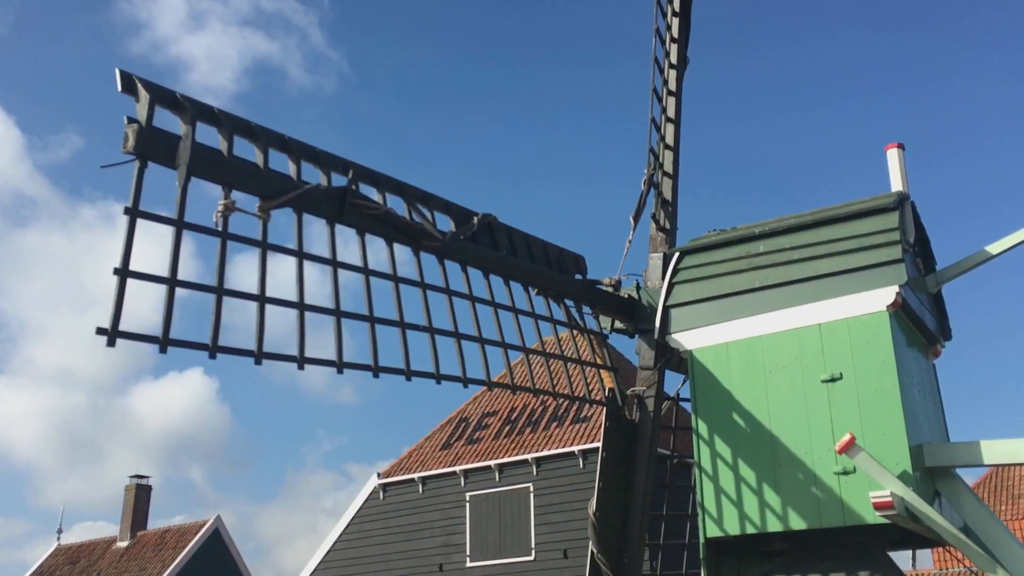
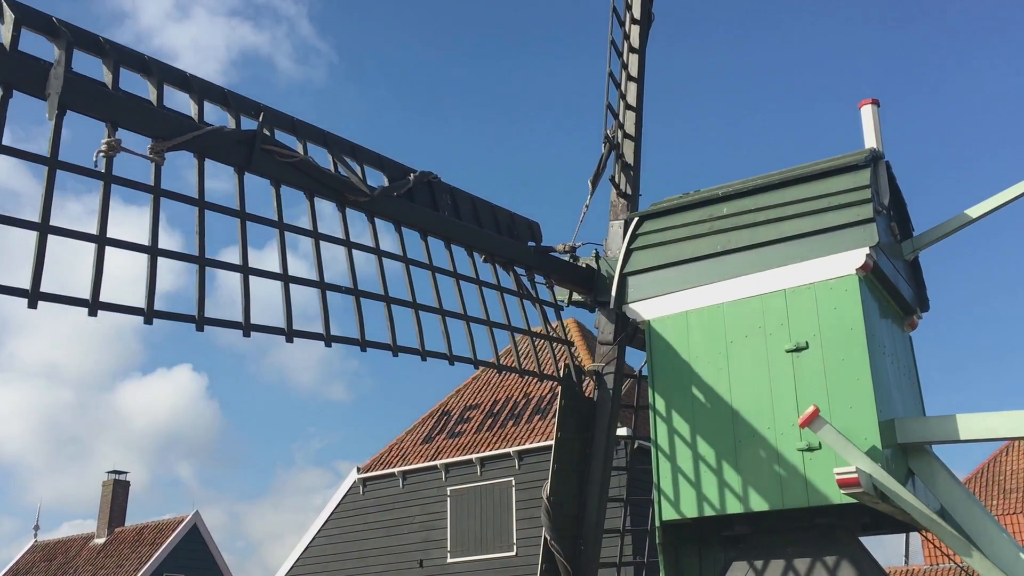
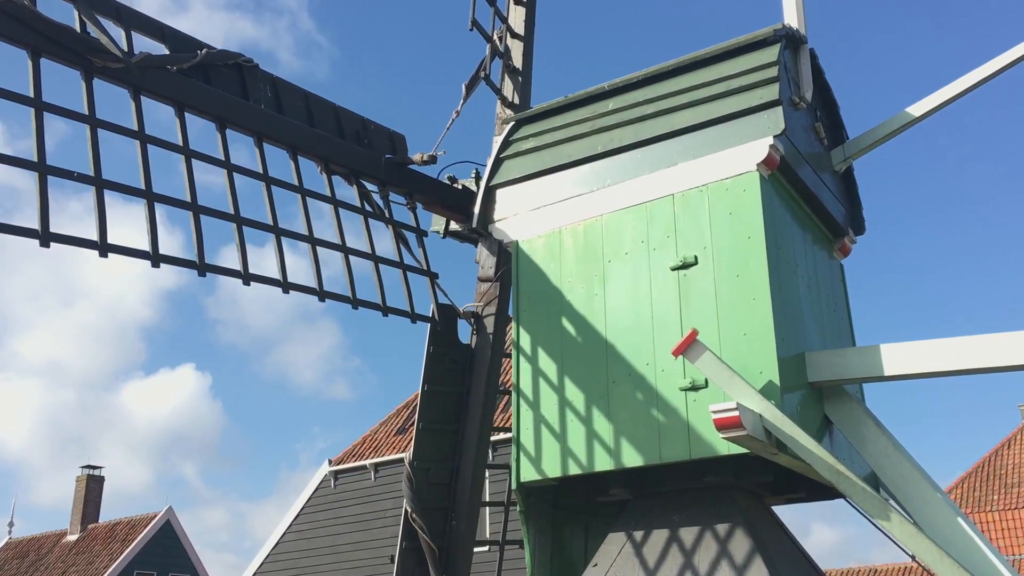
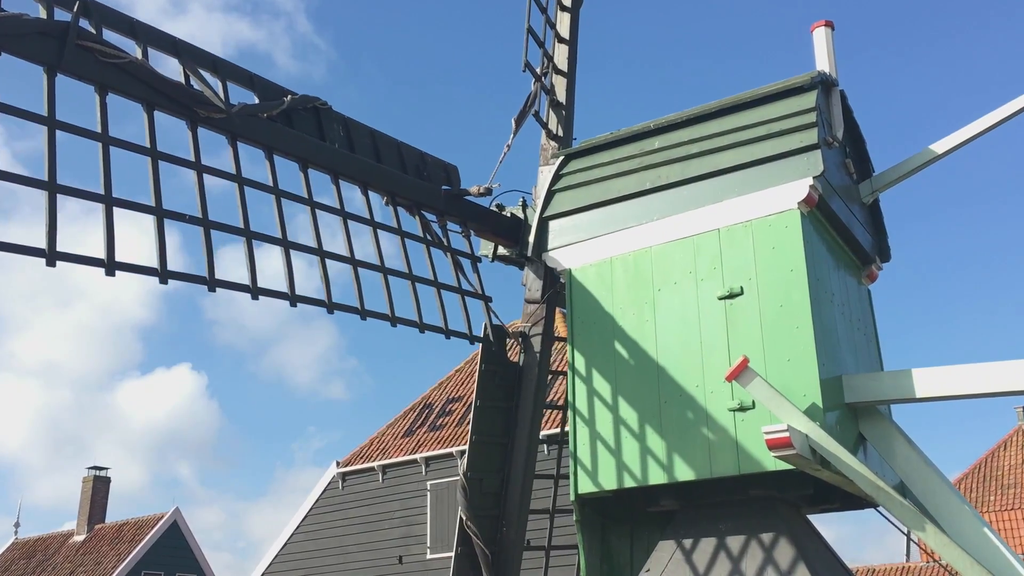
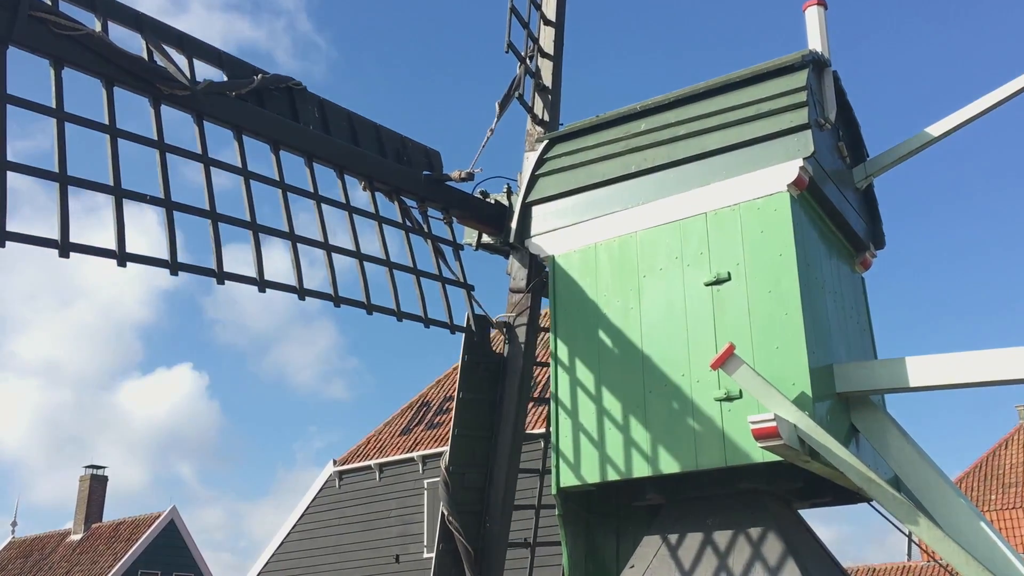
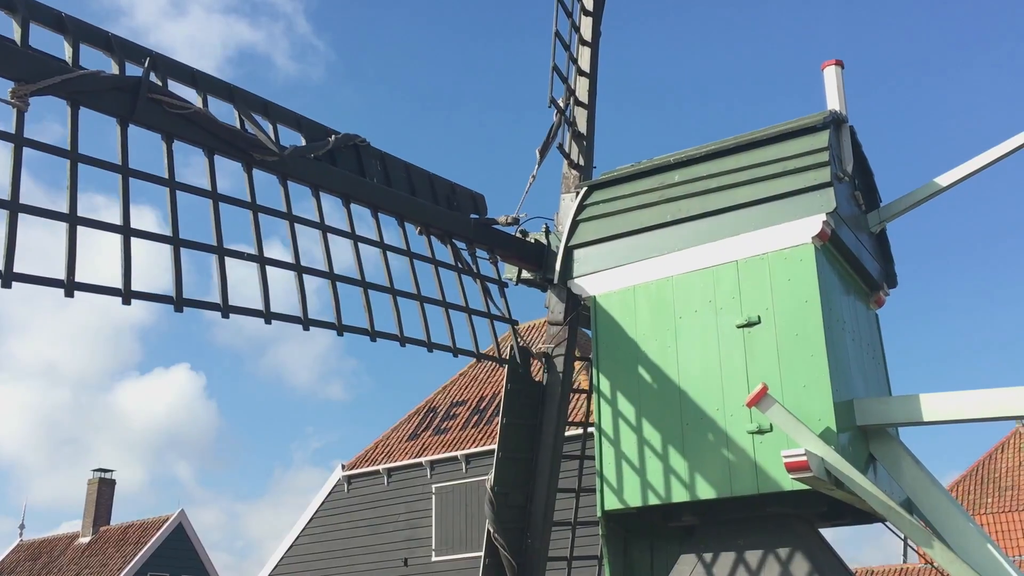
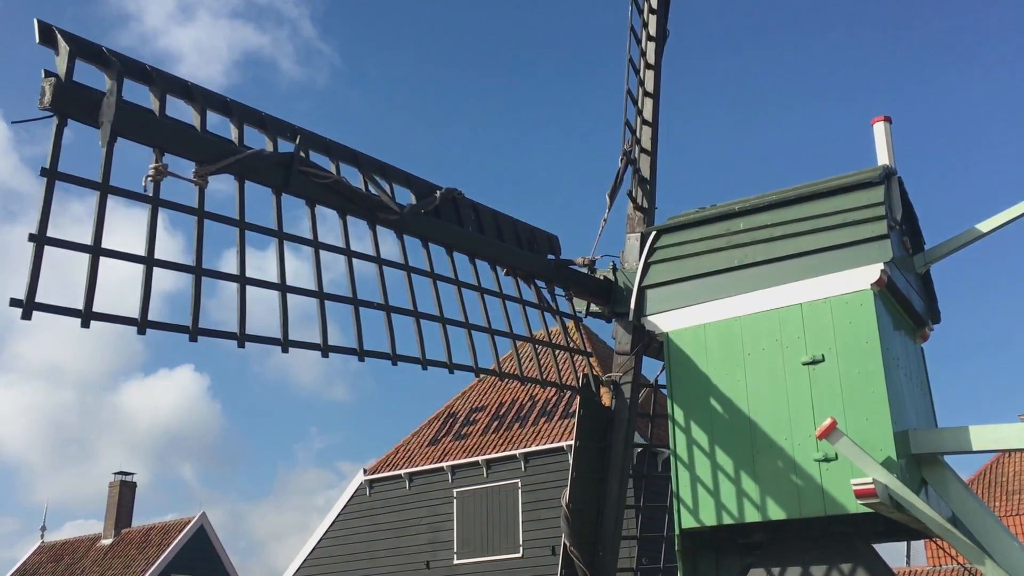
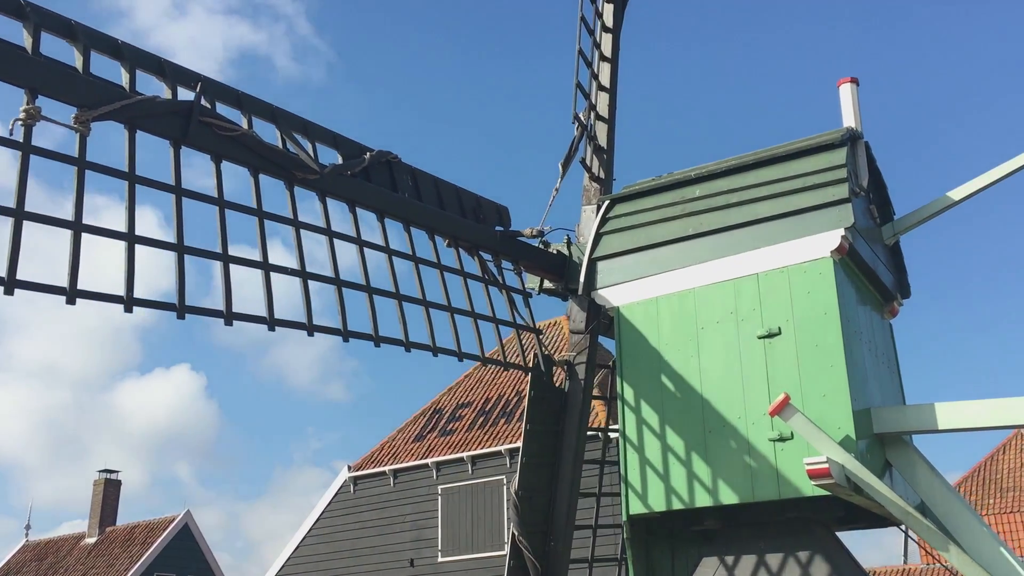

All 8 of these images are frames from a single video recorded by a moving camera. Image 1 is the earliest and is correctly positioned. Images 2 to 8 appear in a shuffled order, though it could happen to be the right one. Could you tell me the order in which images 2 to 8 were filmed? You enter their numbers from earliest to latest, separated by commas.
7, 2, 8, 6, 4, 5, 3
